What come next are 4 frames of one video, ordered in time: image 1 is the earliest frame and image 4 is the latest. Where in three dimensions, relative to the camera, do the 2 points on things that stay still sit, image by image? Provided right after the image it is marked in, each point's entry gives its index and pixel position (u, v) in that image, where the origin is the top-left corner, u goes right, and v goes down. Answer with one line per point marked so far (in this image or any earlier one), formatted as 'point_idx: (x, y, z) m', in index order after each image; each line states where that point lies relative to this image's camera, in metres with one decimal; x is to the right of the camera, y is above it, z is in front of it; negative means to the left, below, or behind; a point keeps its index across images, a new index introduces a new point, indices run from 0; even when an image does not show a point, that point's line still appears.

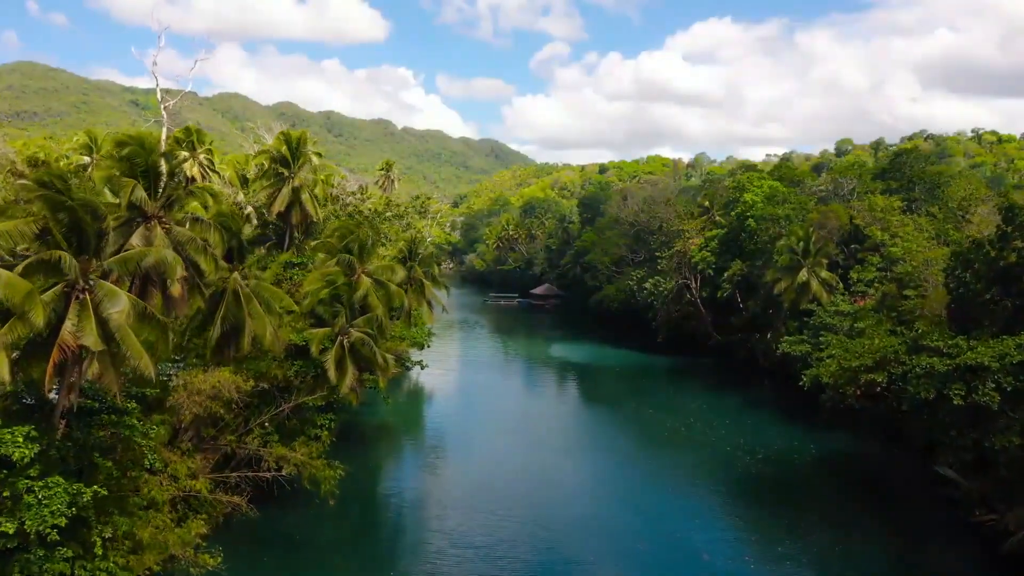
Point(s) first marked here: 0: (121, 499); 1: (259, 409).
0: (-8.1, -4.3, +13.8) m
1: (-7.3, -3.5, +19.2) m
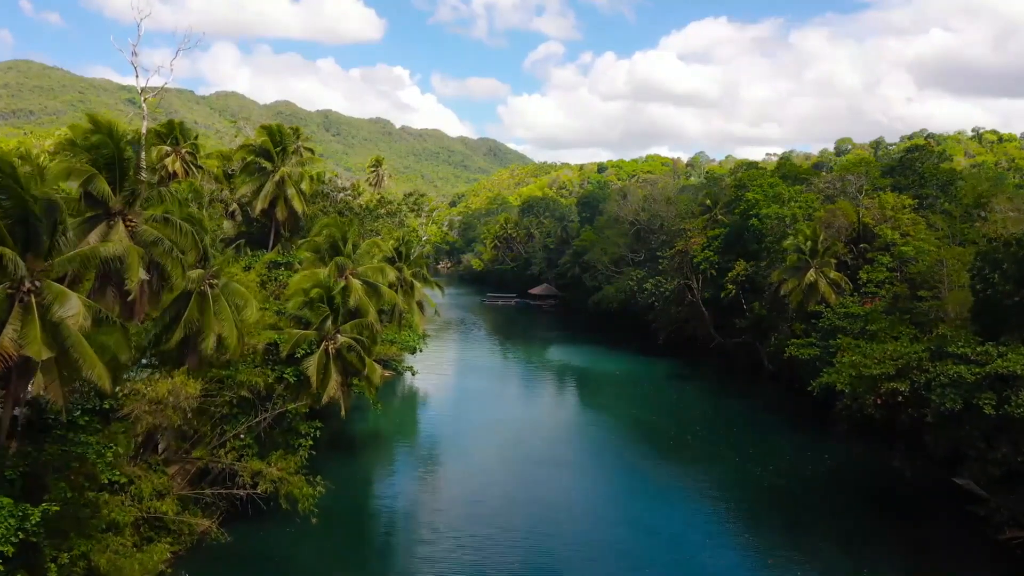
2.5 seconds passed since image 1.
0: (-8.1, -4.3, +12.5) m
1: (-7.4, -3.5, +17.9) m
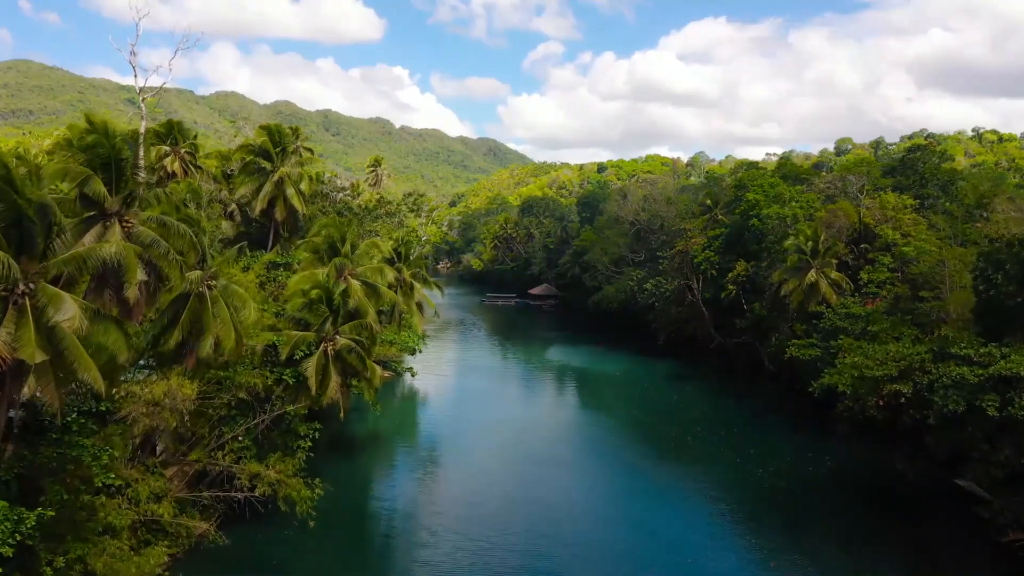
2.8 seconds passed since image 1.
0: (-8.1, -4.4, +12.4) m
1: (-7.4, -3.5, +17.8) m
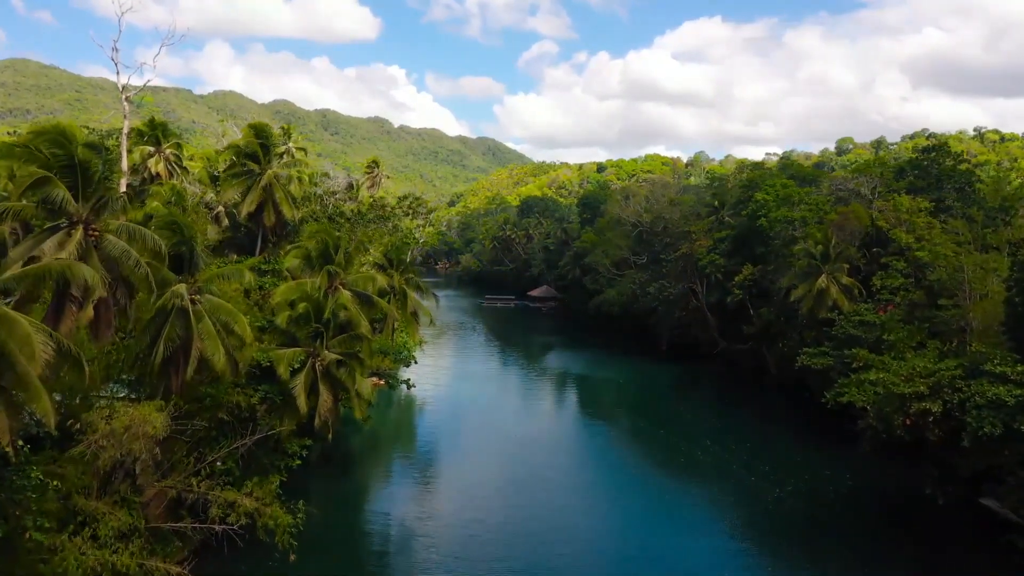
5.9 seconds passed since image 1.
0: (-8.1, -4.7, +11.2) m
1: (-7.4, -3.8, +16.6) m
